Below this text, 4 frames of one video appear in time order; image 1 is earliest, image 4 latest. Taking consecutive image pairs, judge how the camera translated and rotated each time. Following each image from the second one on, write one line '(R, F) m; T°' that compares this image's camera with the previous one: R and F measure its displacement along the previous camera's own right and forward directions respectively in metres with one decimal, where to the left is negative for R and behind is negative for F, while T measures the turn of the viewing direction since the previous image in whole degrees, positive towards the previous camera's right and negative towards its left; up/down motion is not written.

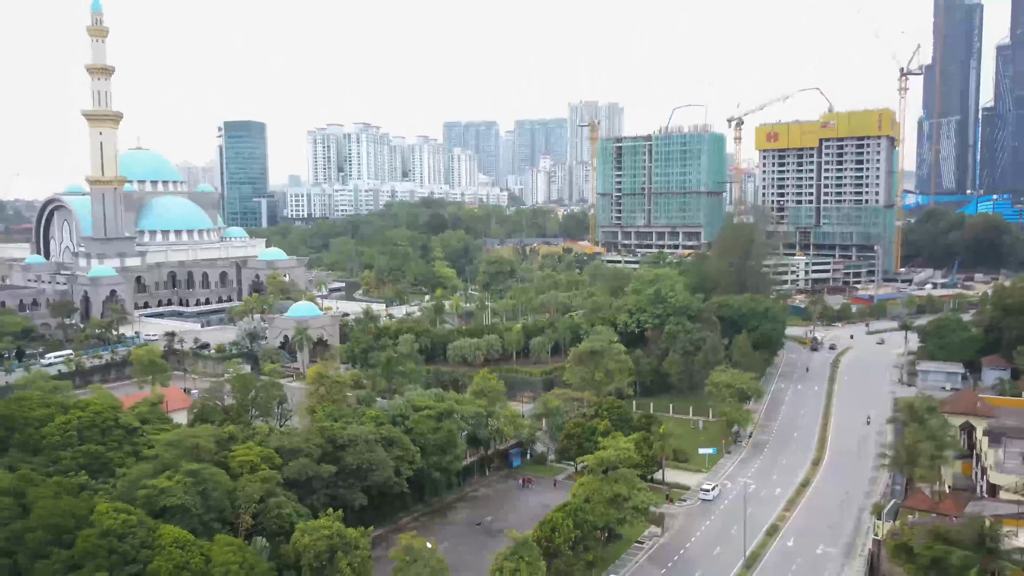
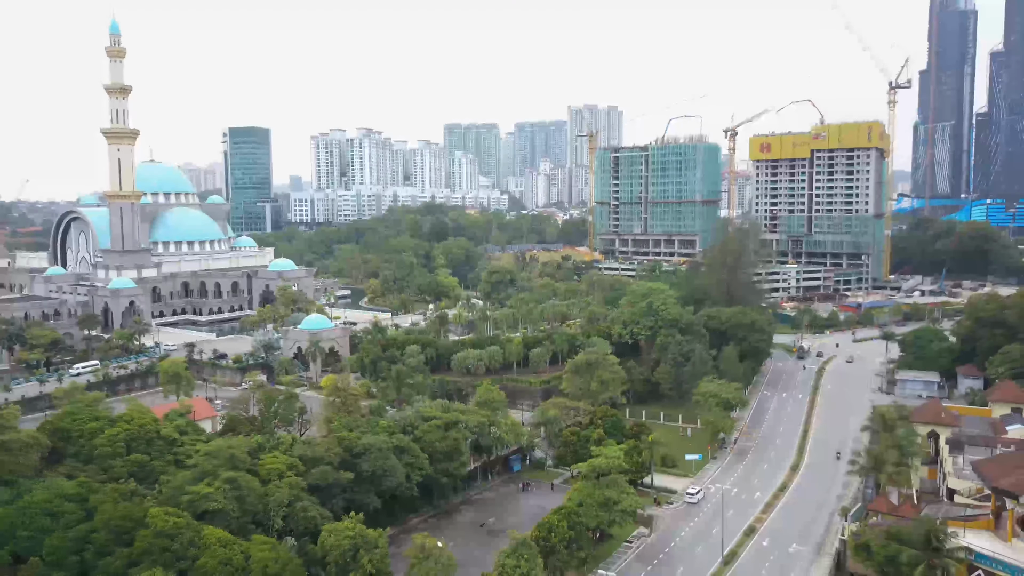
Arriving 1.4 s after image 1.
(0.0, -2.6) m; 0°
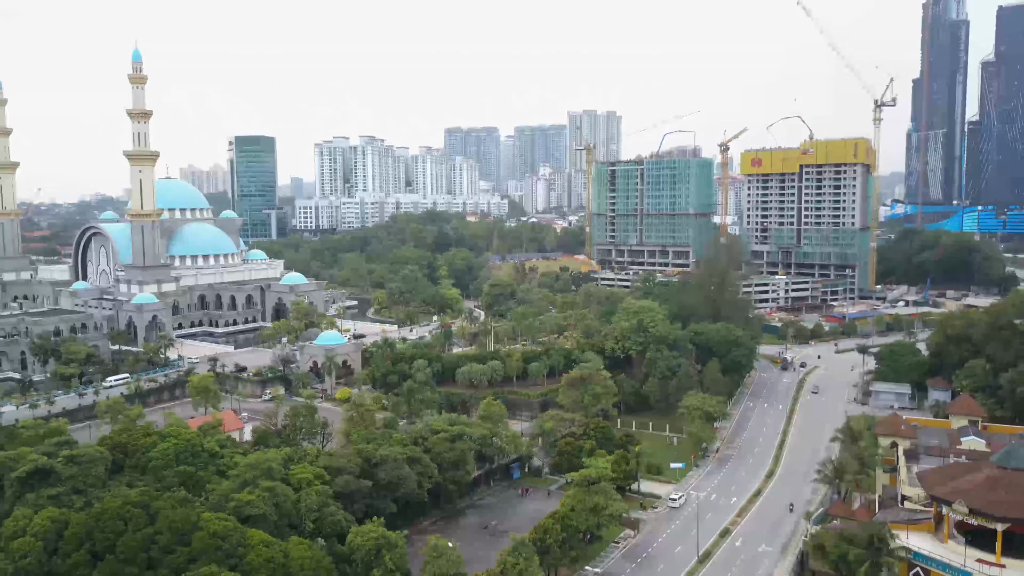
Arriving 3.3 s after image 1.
(0.0, -3.6) m; 0°
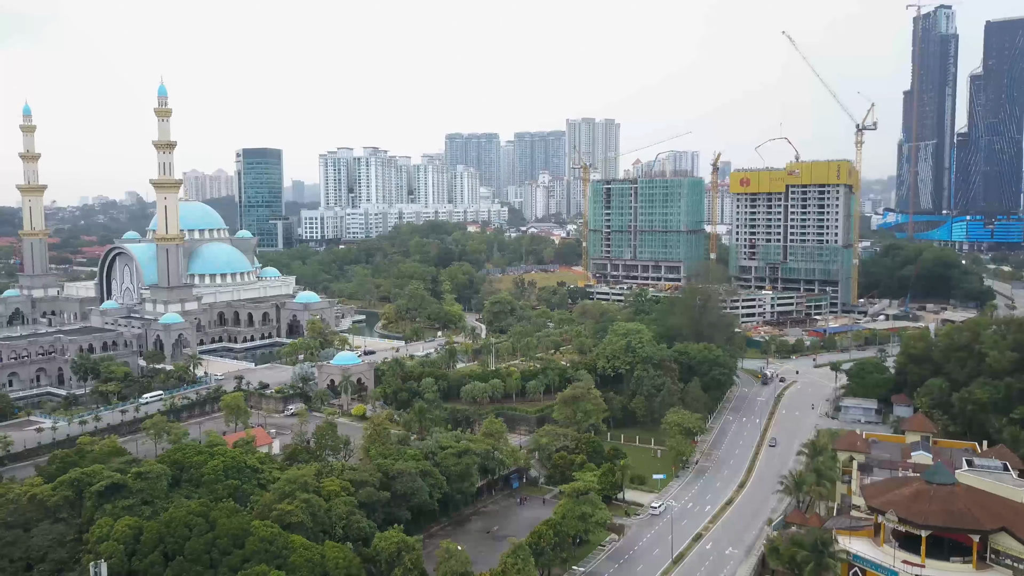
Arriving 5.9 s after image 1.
(0.0, -4.8) m; 0°
